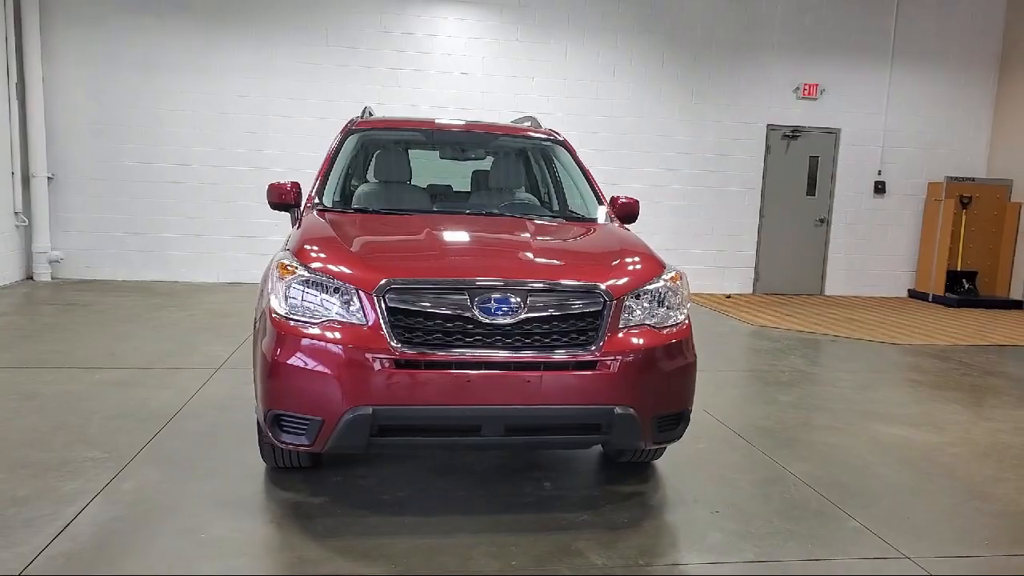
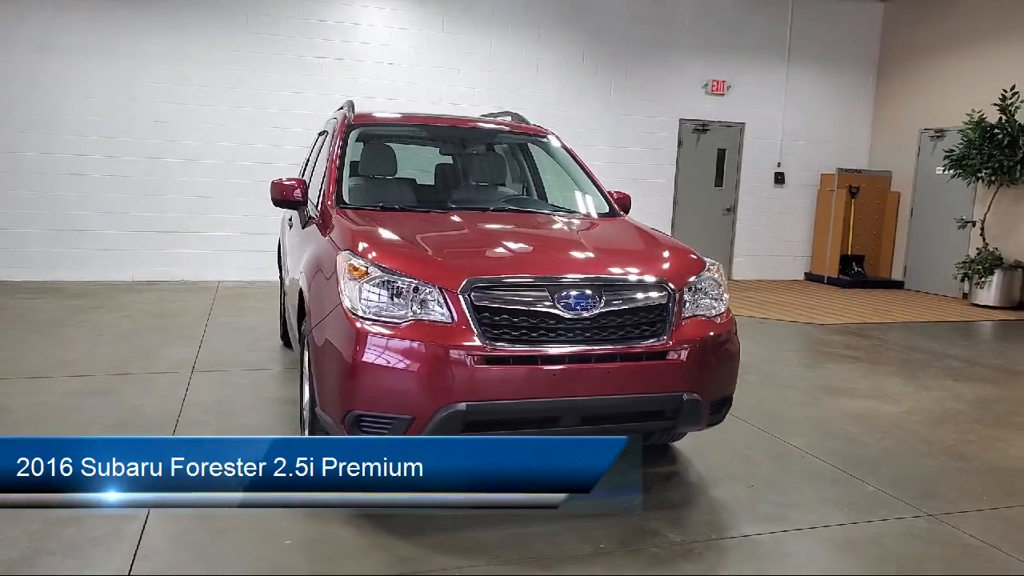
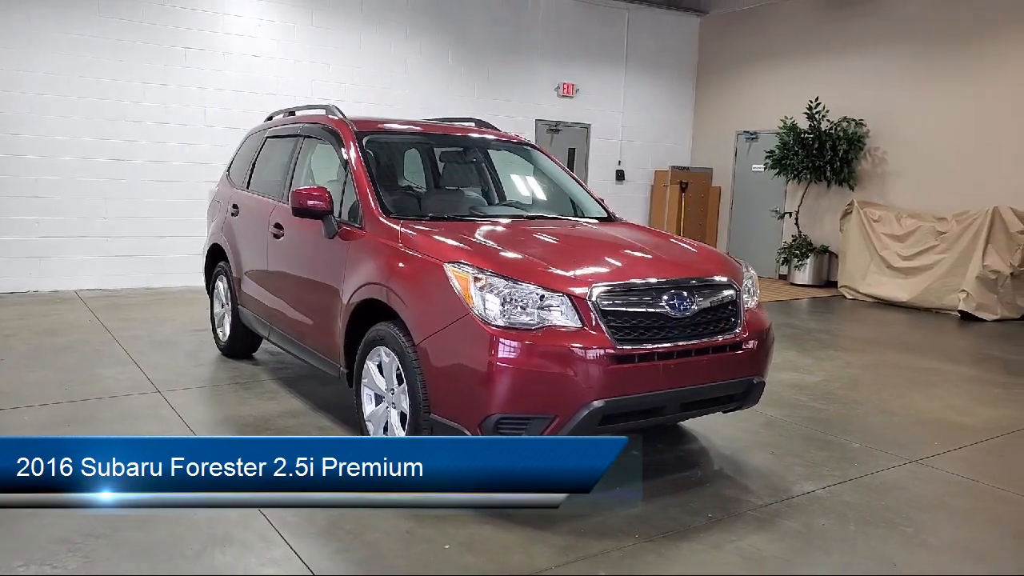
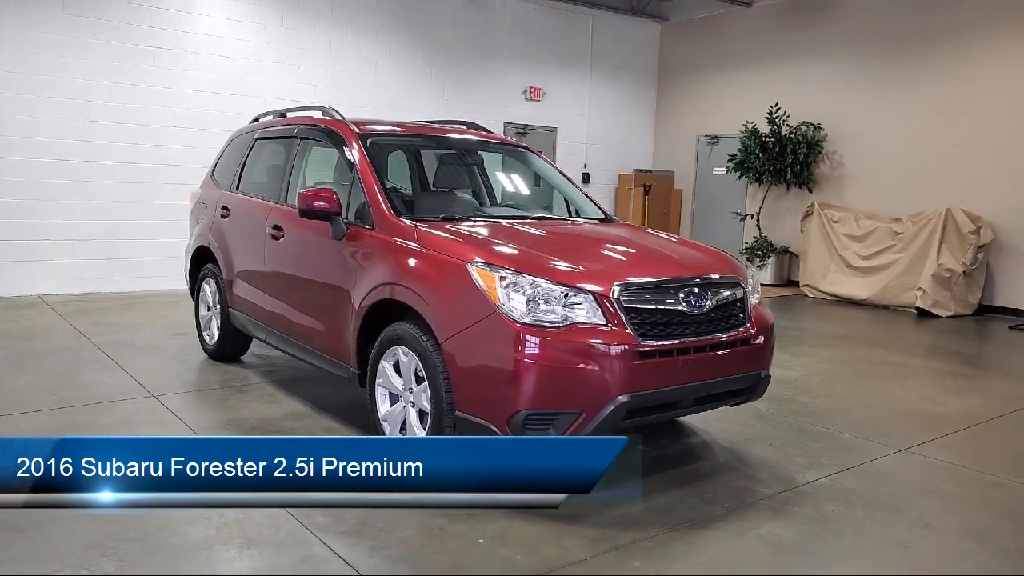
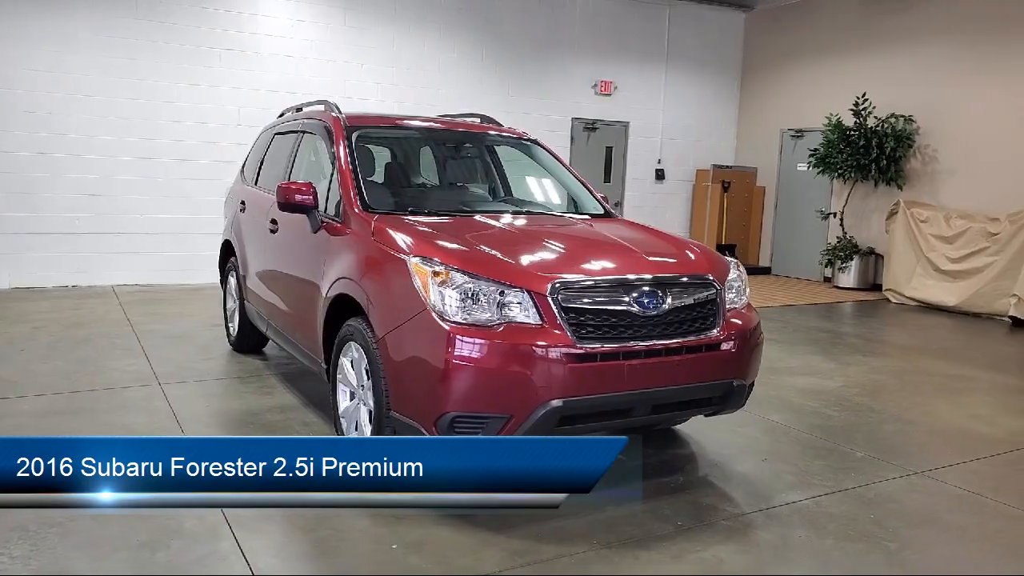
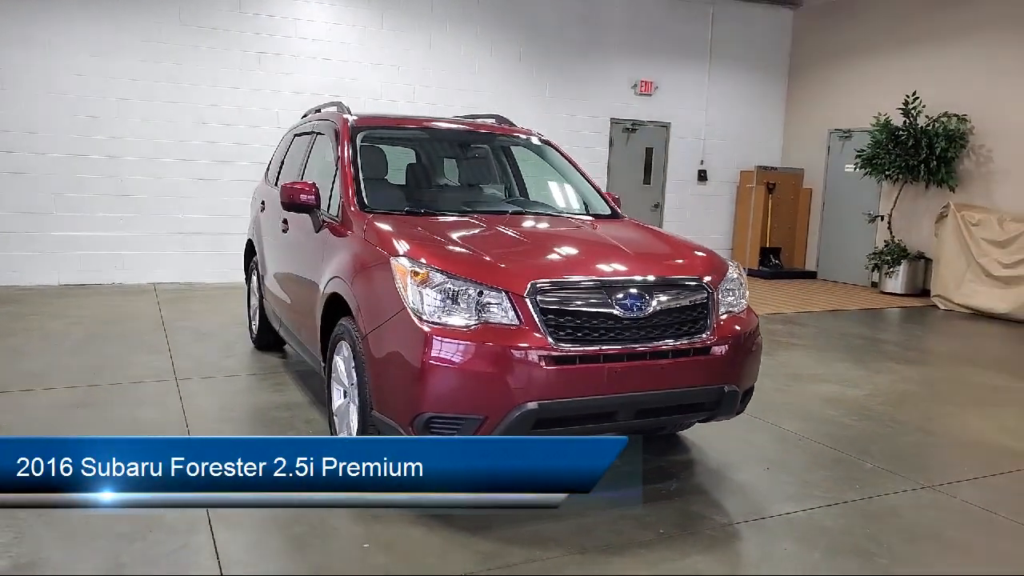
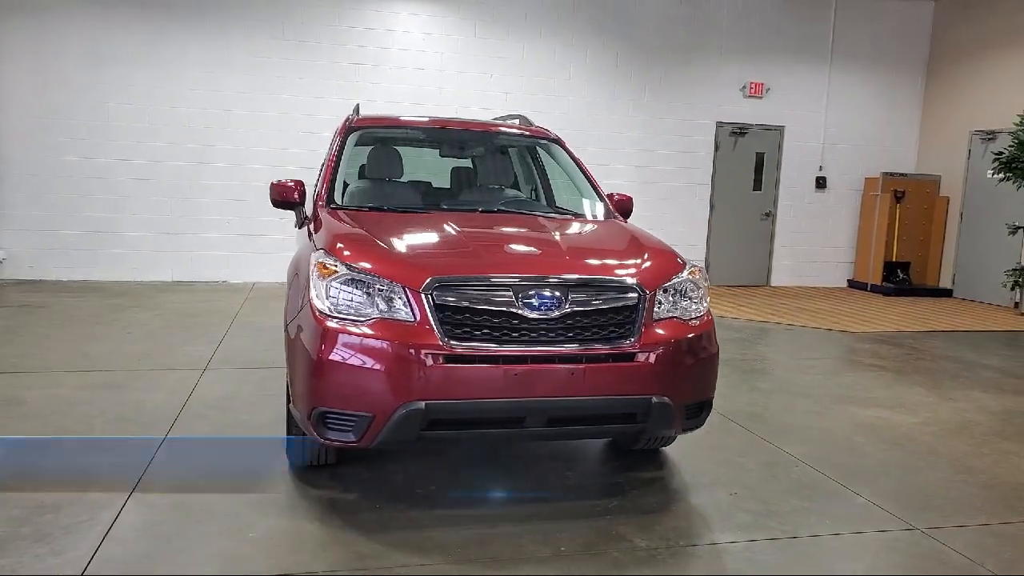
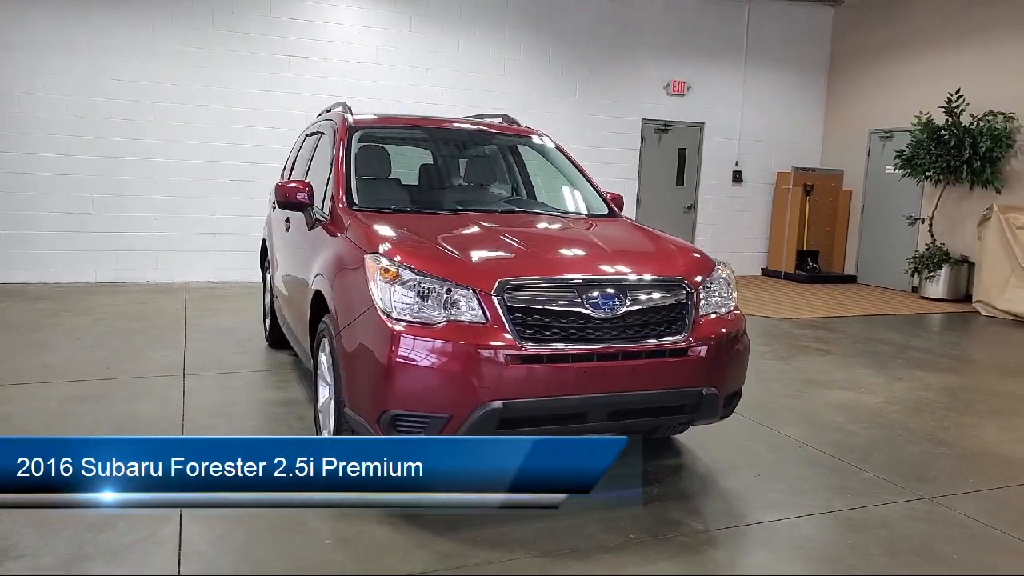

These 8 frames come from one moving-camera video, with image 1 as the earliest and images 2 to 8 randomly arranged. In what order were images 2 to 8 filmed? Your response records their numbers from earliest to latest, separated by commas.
7, 2, 8, 6, 5, 3, 4
